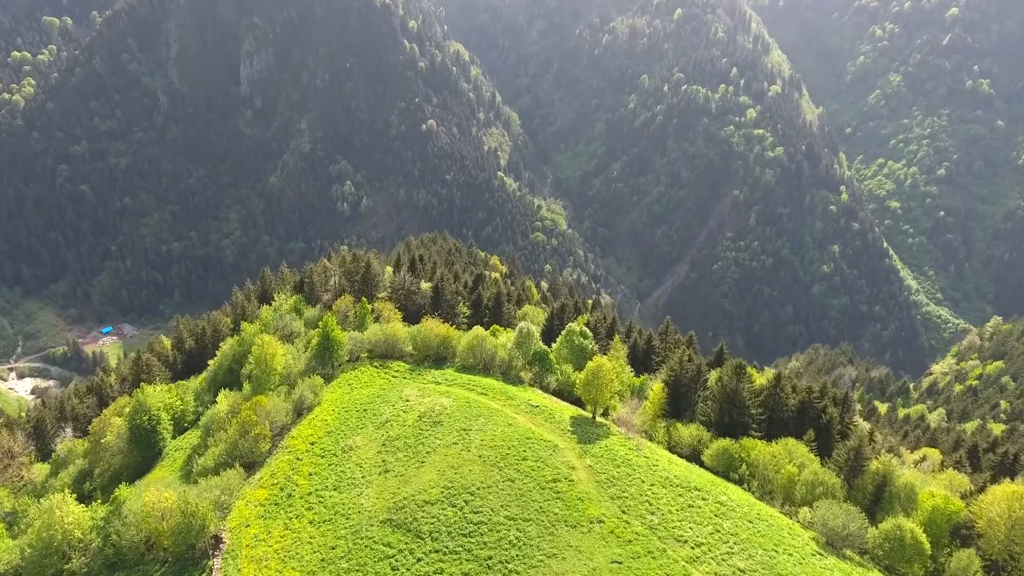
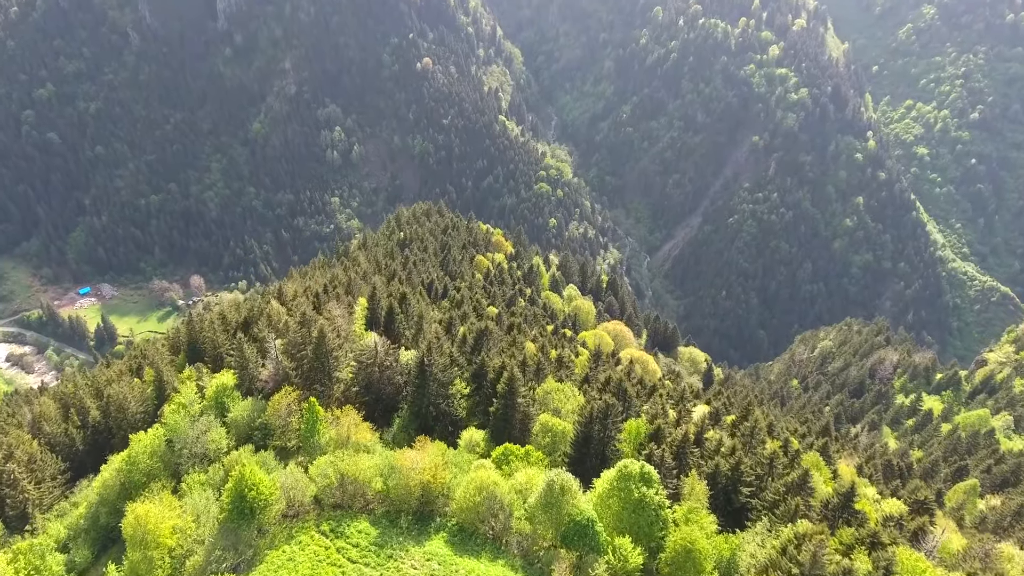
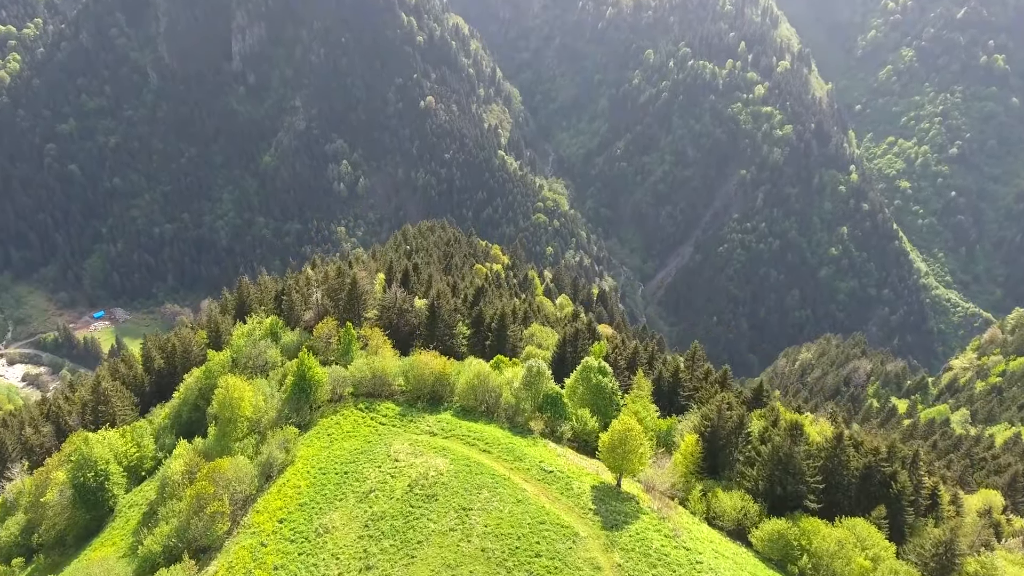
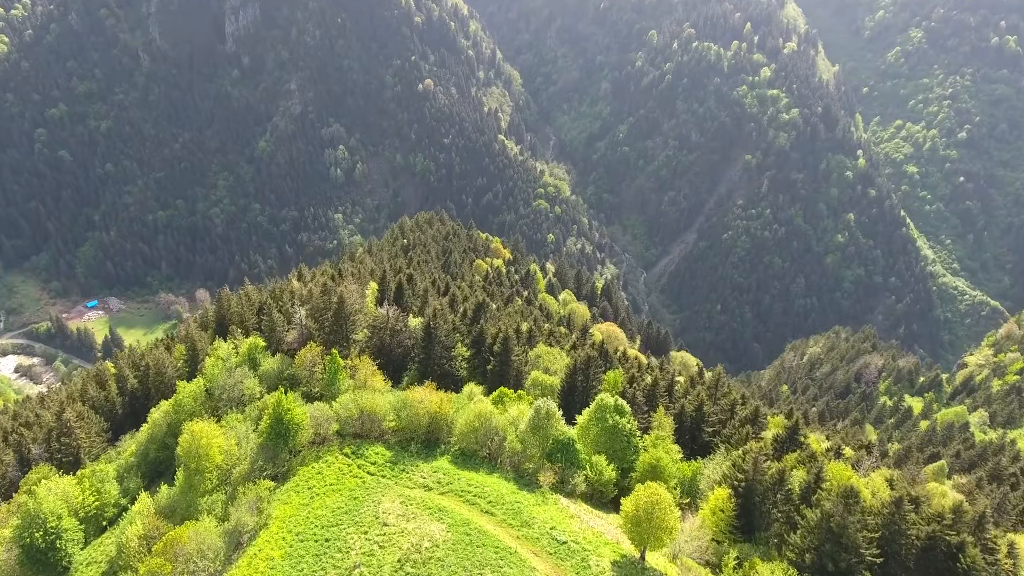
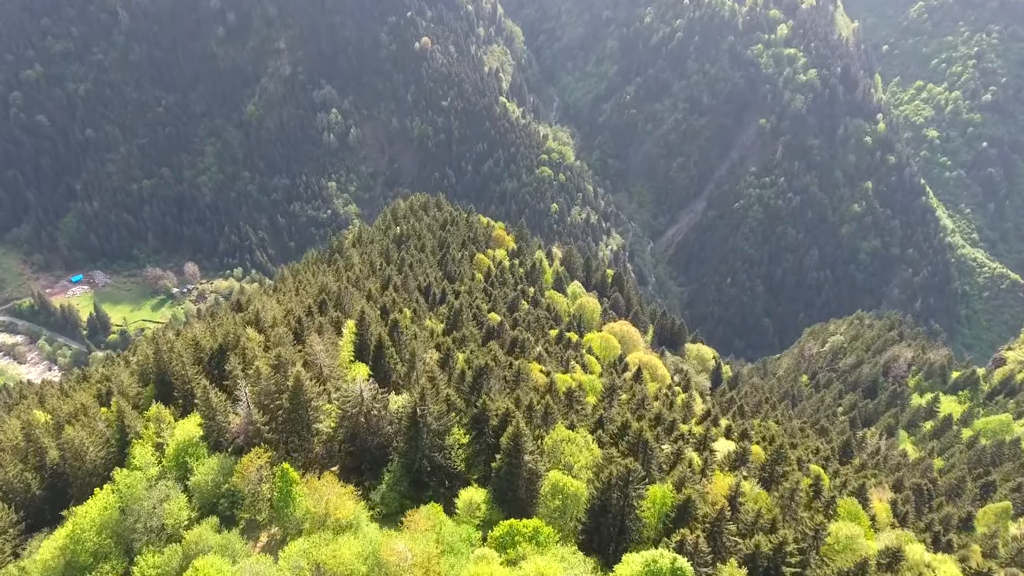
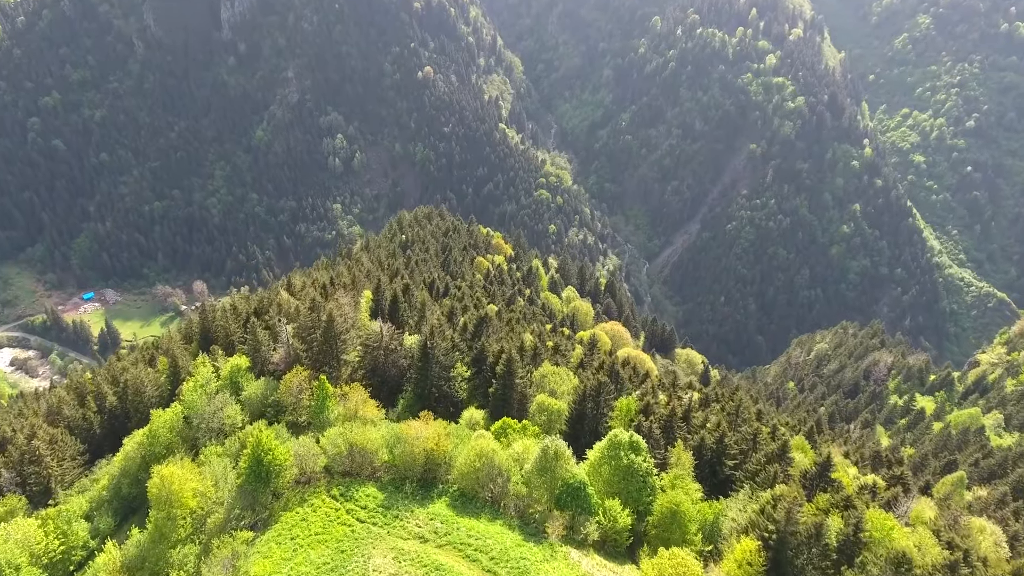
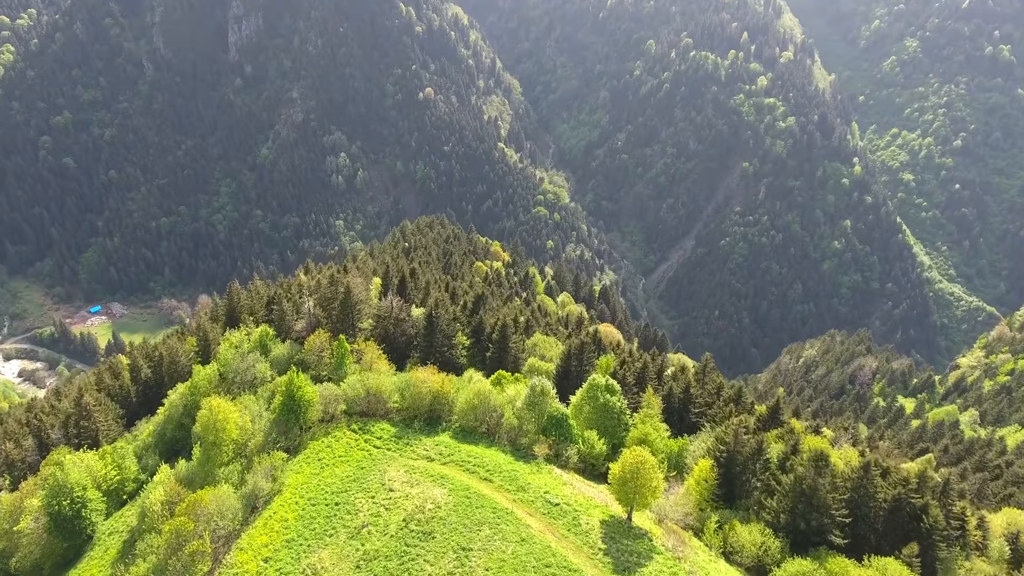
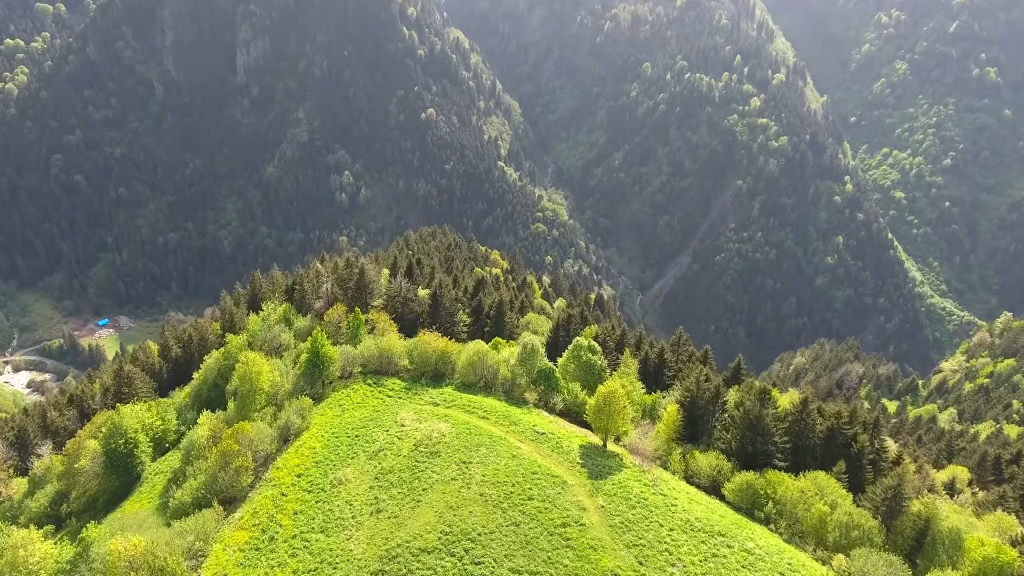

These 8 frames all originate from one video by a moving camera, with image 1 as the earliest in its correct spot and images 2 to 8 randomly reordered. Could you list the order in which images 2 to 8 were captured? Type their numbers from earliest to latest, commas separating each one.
8, 3, 7, 4, 6, 2, 5
